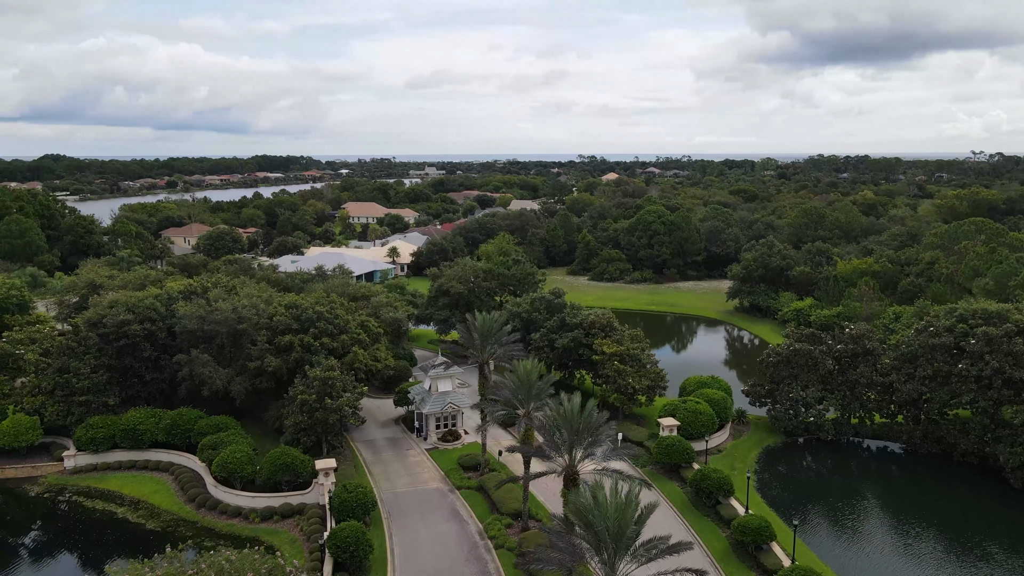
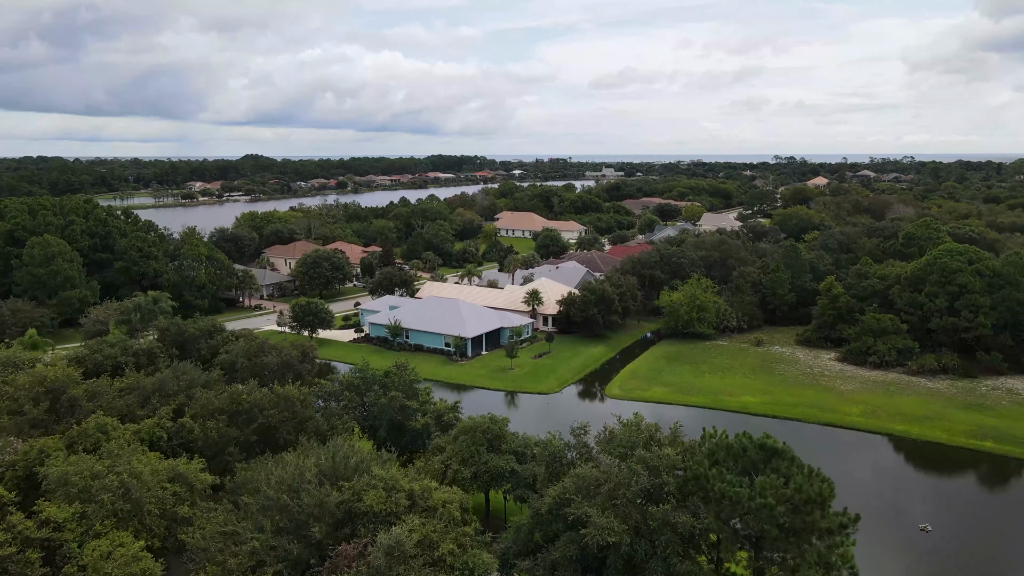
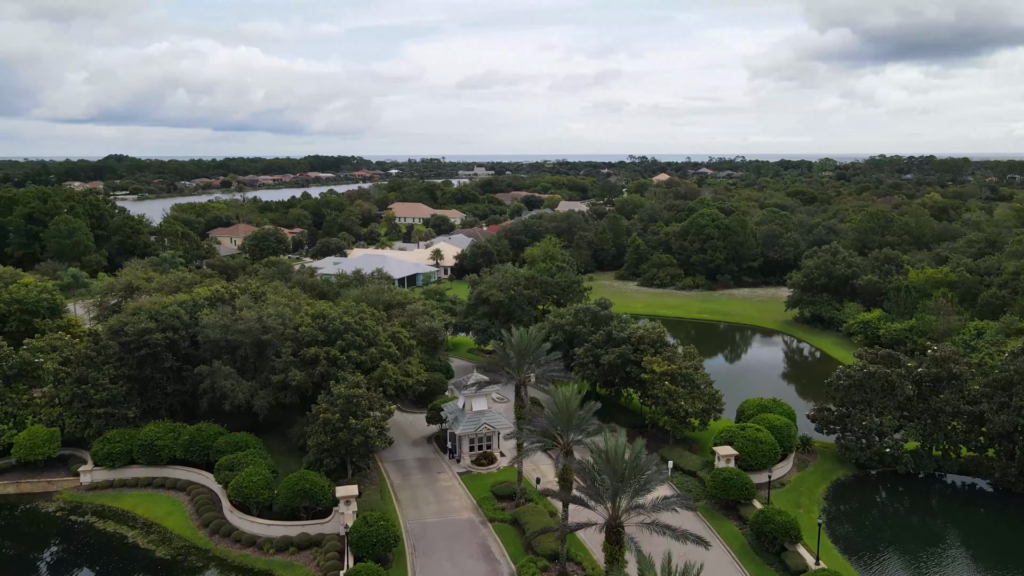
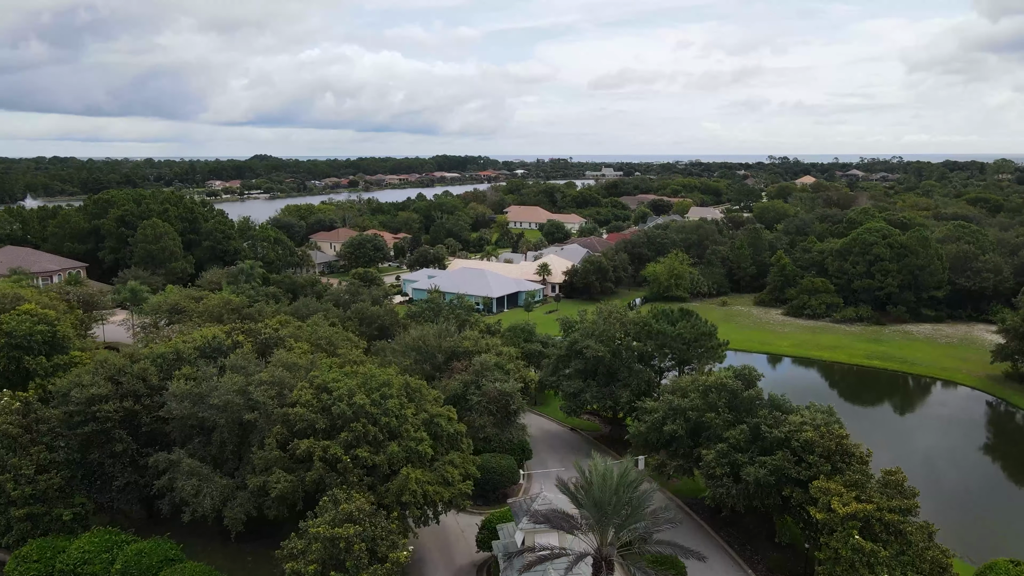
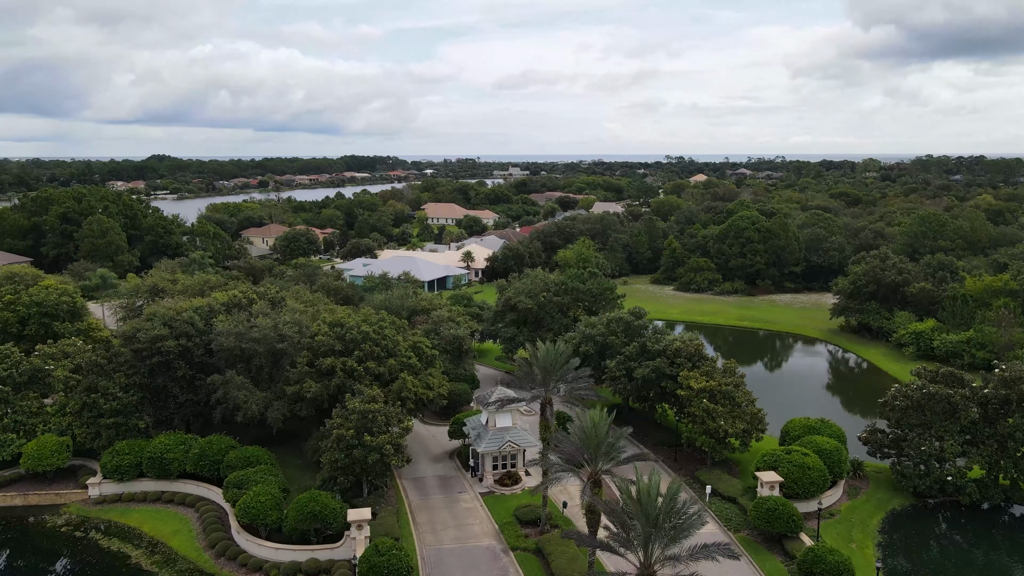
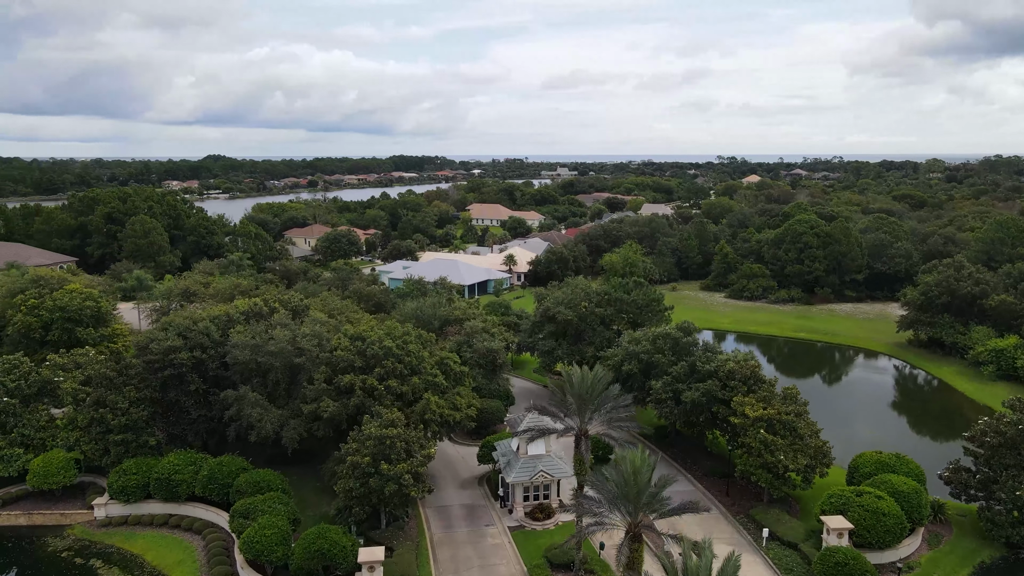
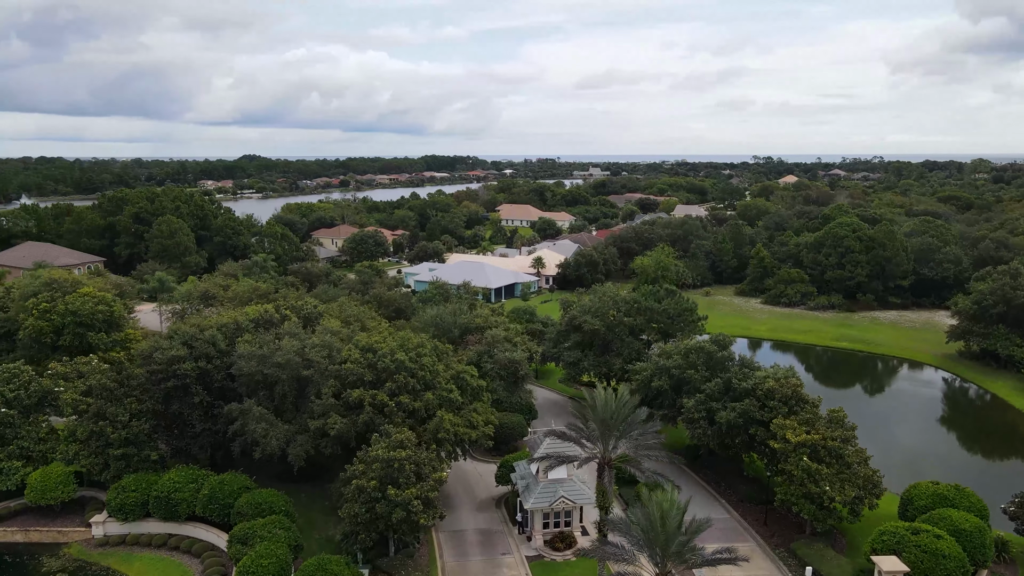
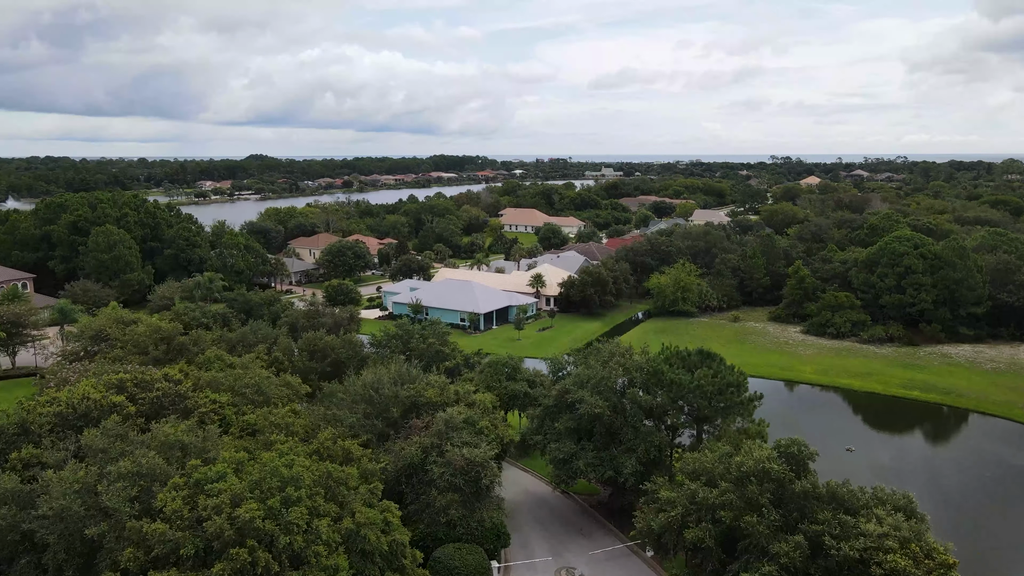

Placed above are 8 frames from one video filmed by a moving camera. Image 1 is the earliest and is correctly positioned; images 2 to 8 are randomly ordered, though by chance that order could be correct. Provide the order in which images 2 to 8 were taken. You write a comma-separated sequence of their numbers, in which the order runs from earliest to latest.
3, 5, 6, 7, 4, 8, 2
